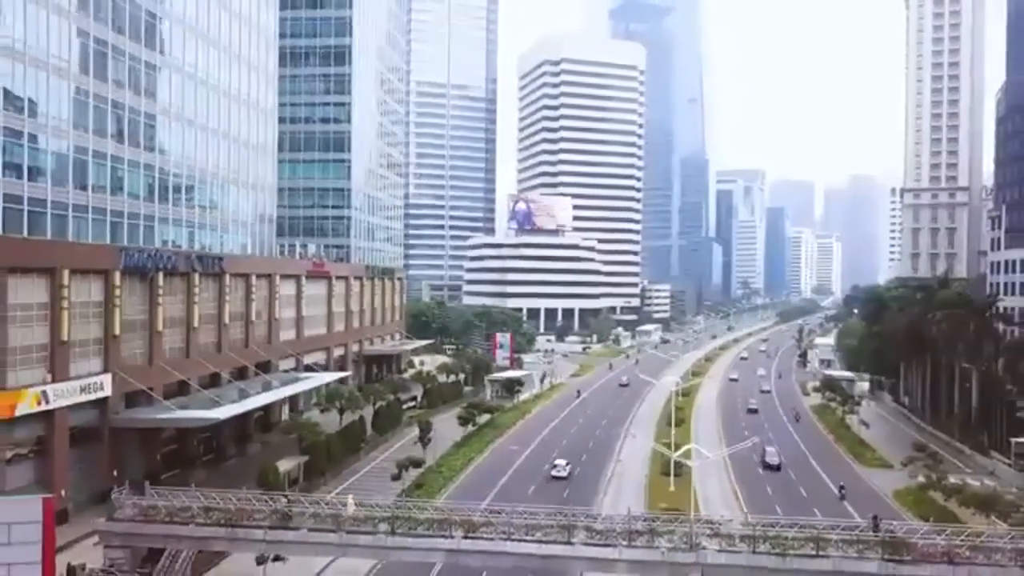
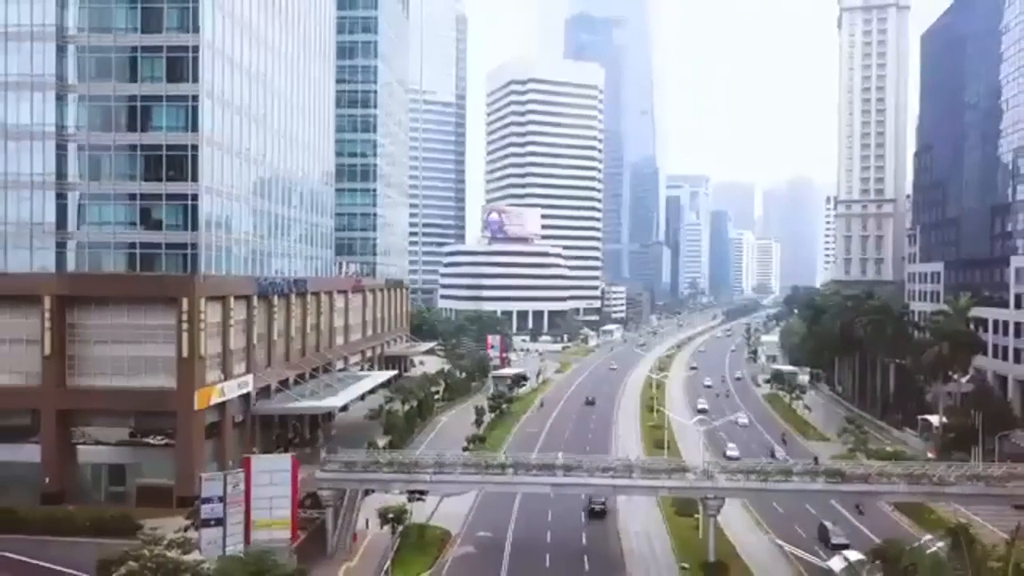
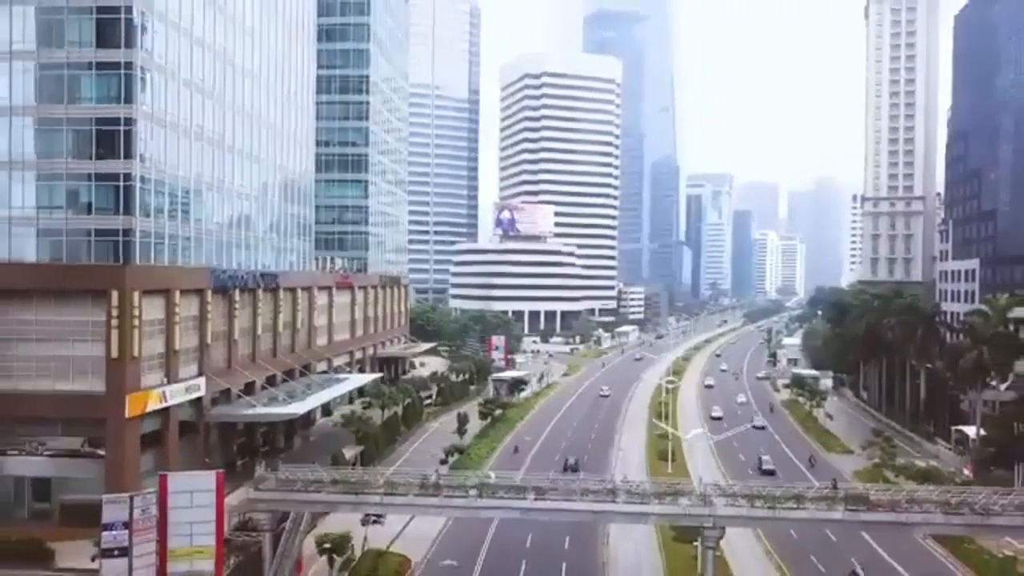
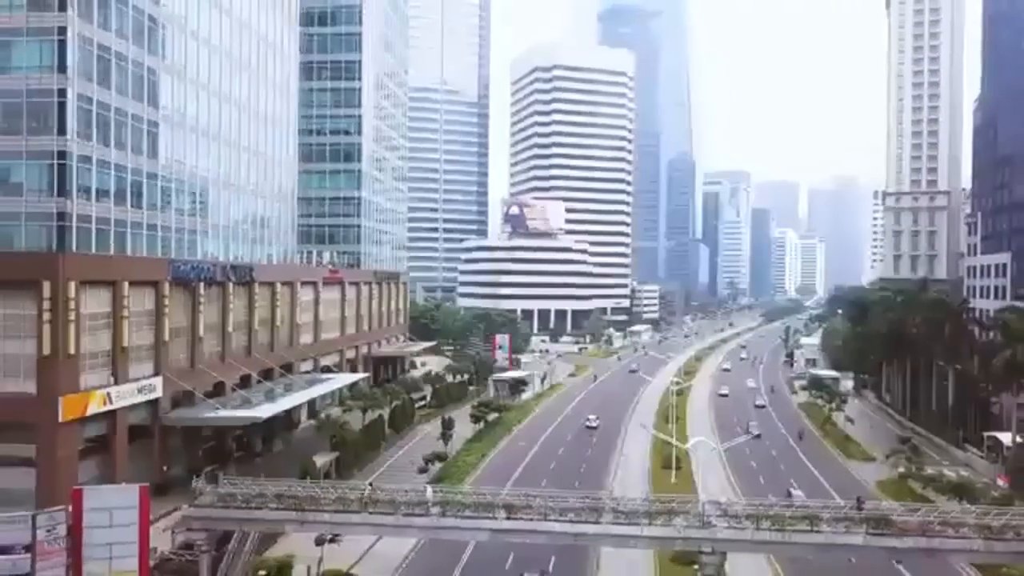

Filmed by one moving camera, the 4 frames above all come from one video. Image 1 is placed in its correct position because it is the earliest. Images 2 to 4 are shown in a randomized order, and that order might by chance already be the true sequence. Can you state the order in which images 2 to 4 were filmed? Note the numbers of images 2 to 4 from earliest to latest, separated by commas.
4, 3, 2
